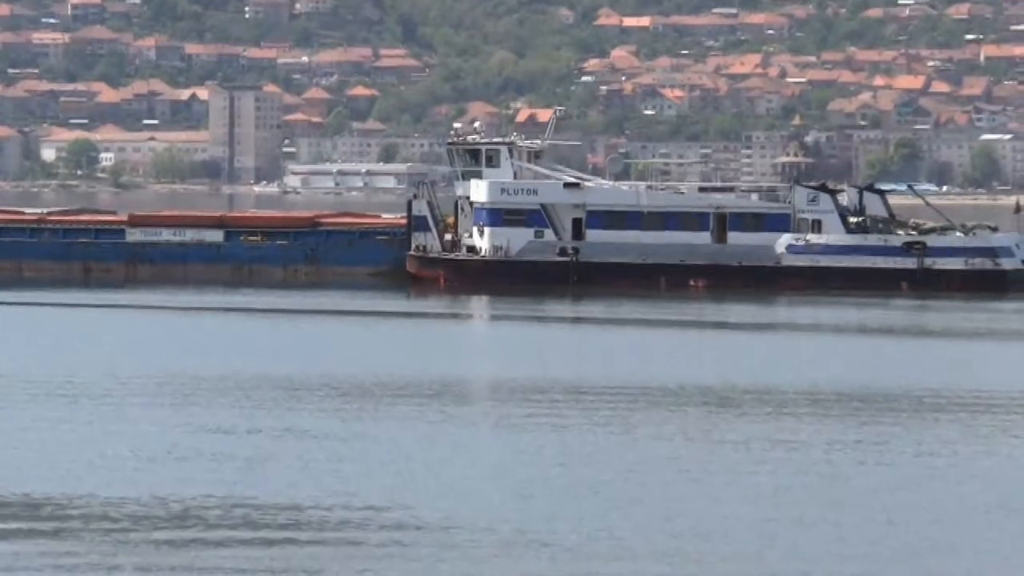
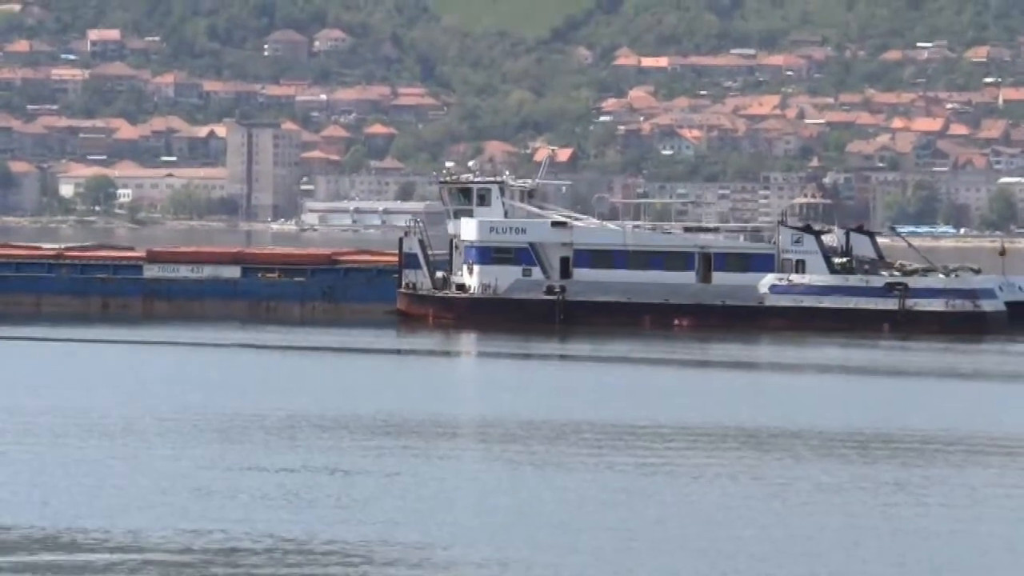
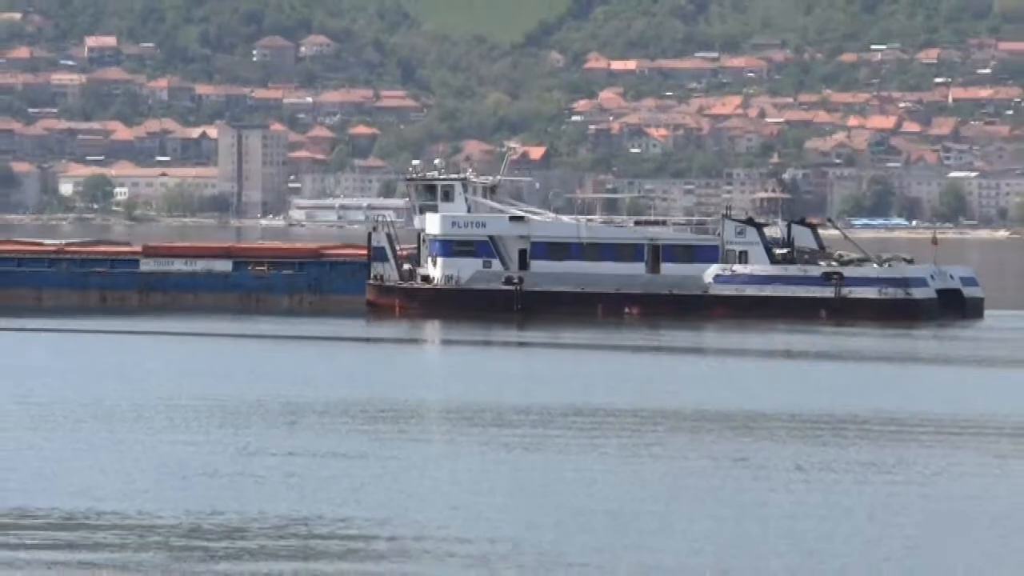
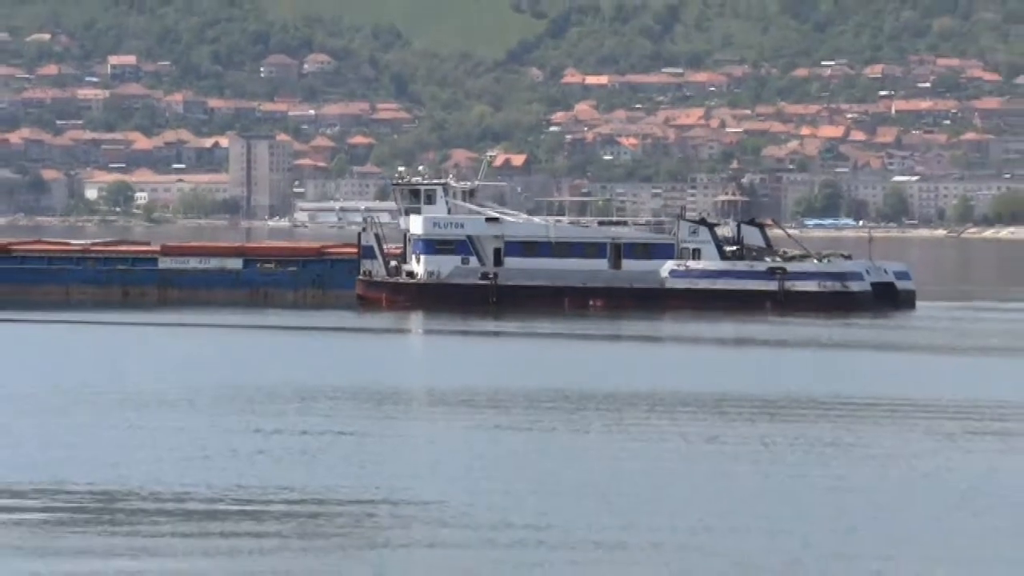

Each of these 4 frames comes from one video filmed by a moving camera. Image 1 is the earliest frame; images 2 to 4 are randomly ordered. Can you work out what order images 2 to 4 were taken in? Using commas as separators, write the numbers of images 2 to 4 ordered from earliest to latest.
2, 3, 4
